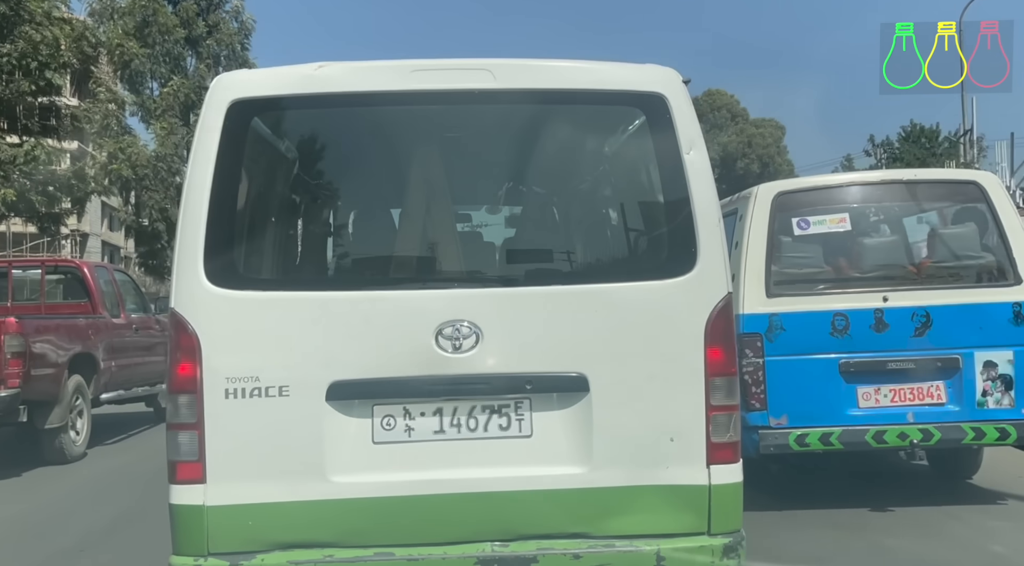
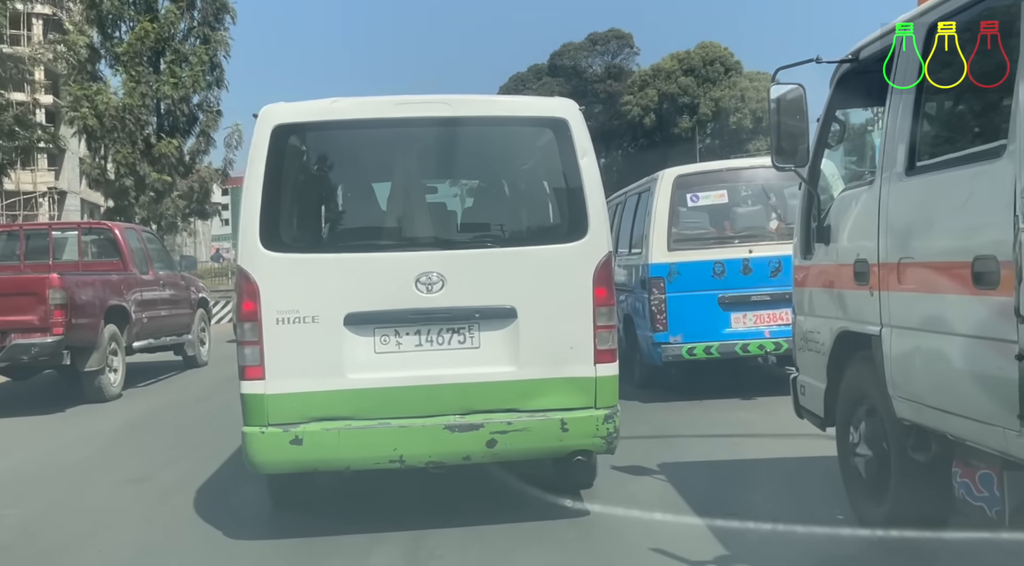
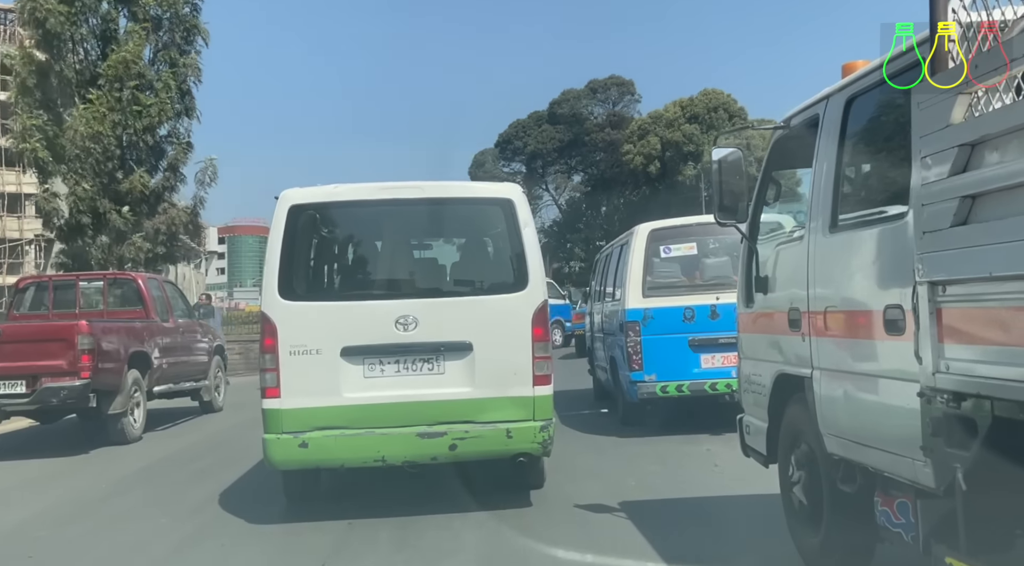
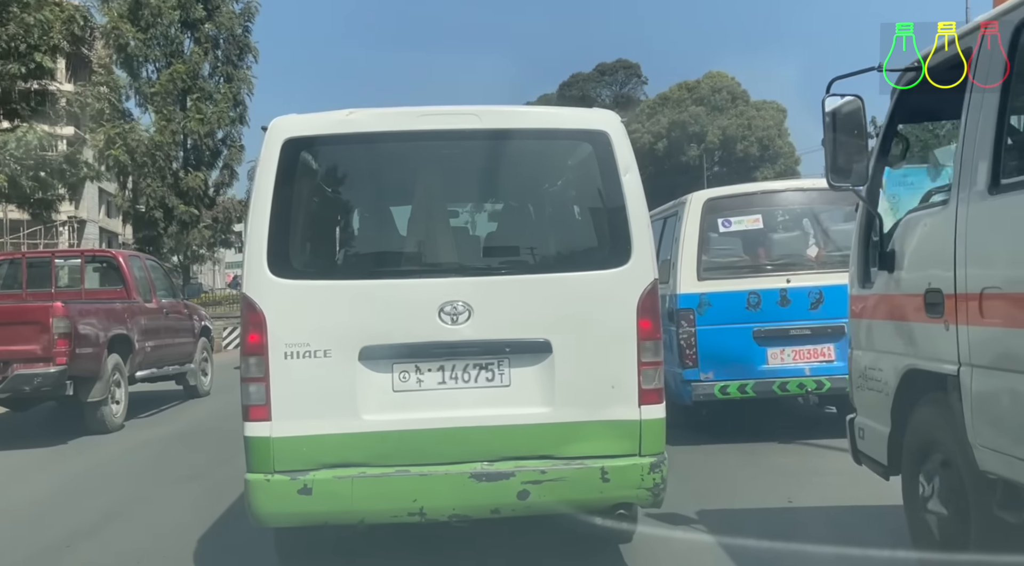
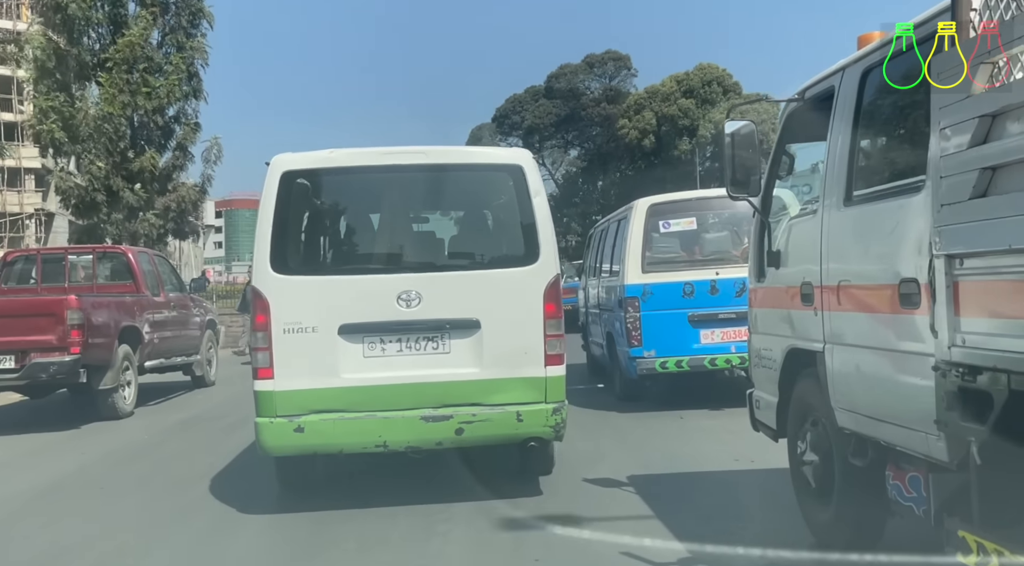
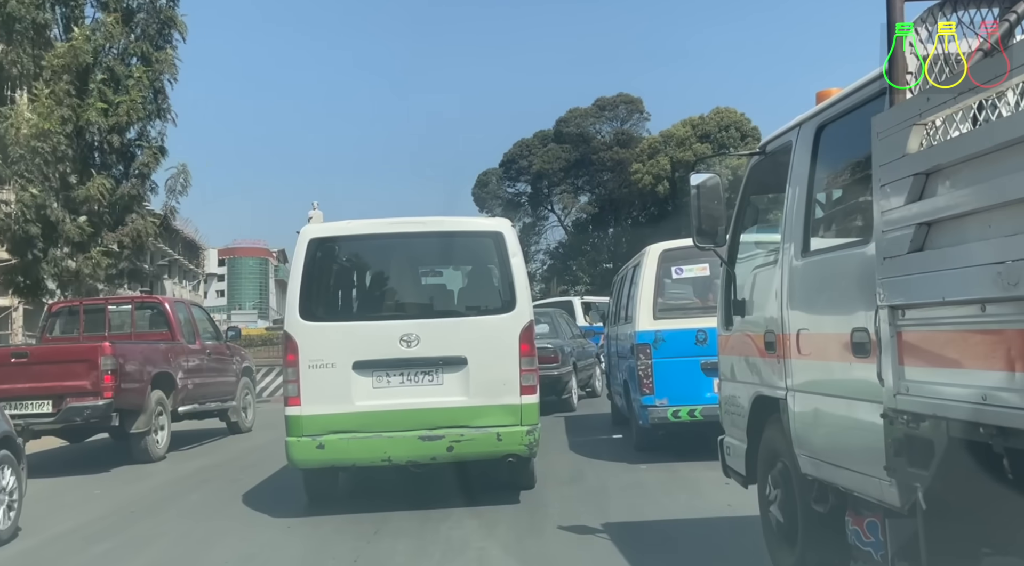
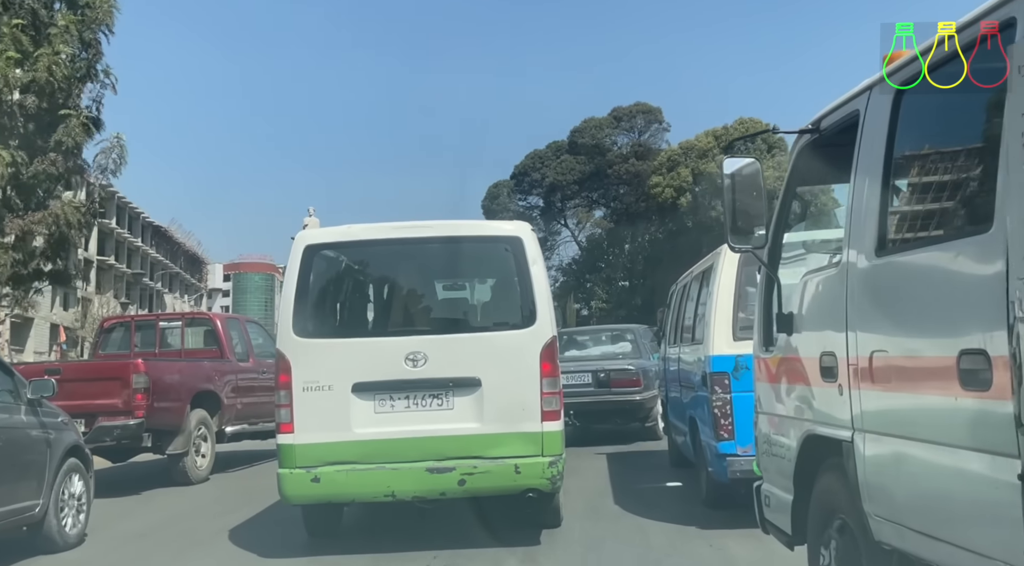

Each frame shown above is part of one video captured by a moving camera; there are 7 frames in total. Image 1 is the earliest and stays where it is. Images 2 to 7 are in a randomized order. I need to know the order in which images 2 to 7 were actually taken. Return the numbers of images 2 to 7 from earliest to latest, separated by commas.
4, 2, 5, 3, 6, 7
